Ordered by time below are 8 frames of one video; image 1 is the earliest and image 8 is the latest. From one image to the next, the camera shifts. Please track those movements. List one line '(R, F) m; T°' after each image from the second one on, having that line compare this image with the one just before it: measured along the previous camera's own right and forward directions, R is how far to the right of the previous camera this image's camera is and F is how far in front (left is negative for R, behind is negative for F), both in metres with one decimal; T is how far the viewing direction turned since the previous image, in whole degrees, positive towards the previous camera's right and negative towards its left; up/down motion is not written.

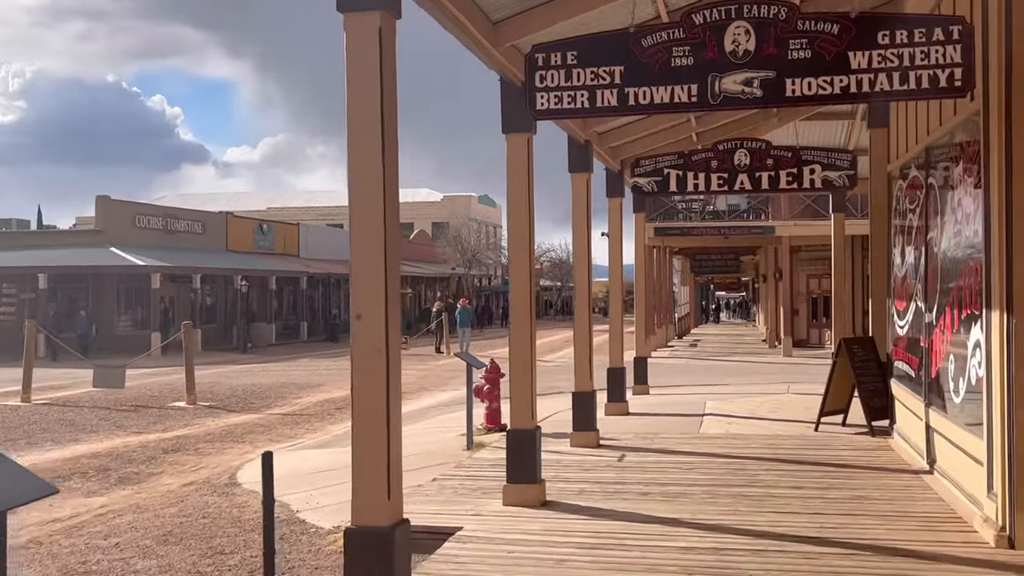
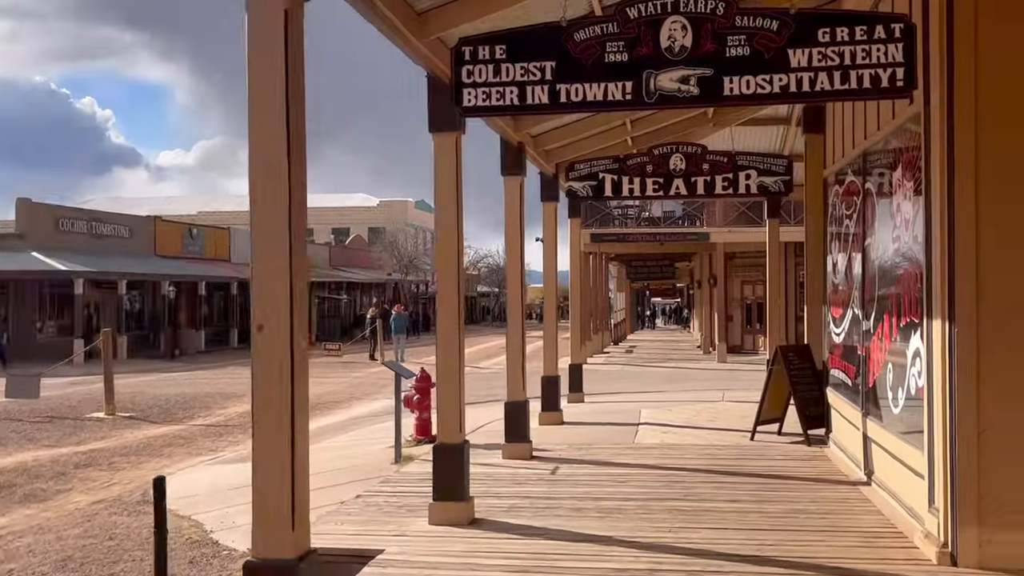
(+0.1, +0.3) m; +3°
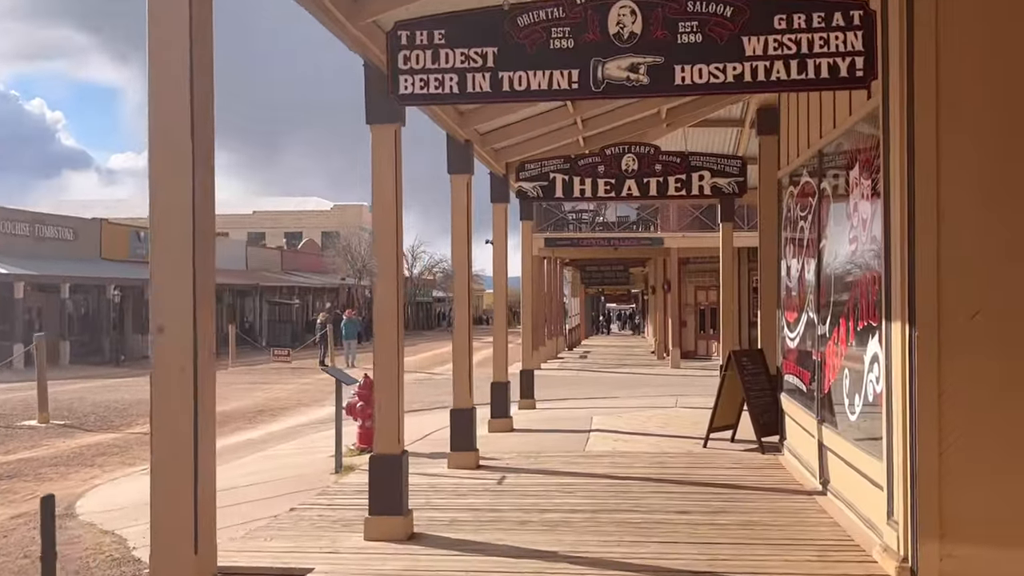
(+0.1, +0.3) m; +2°
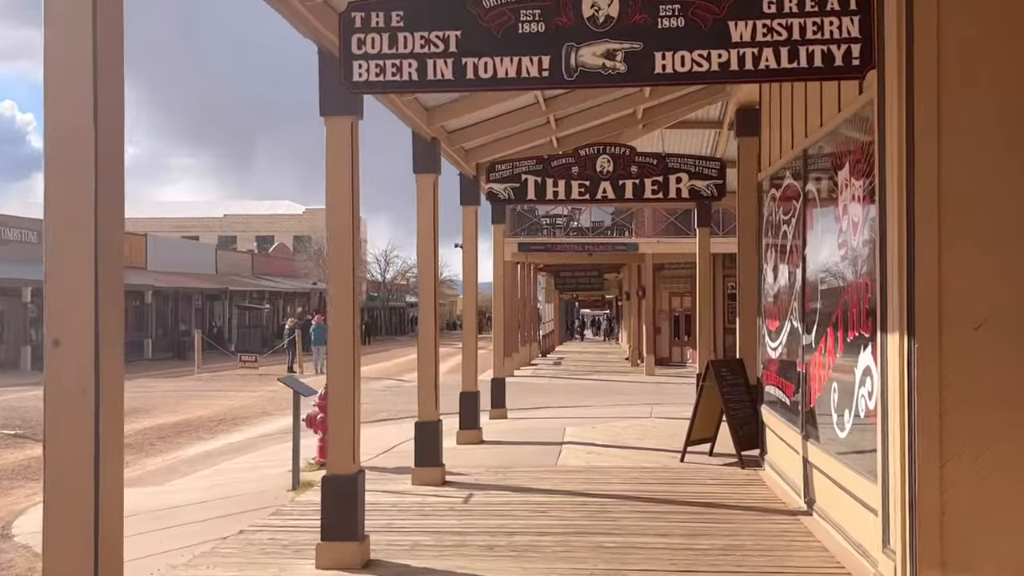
(0.0, +0.5) m; +1°
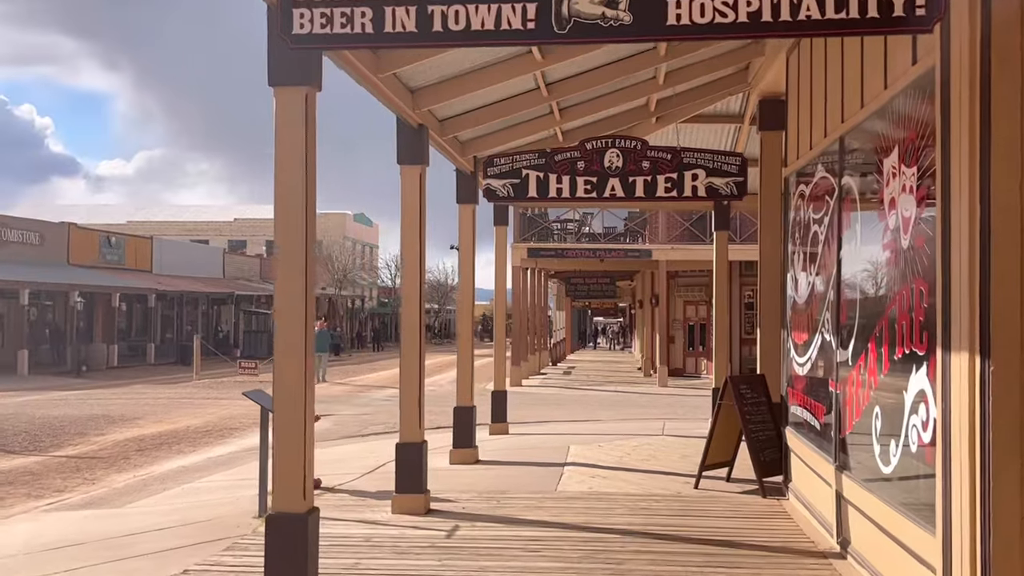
(+0.1, +1.0) m; -1°
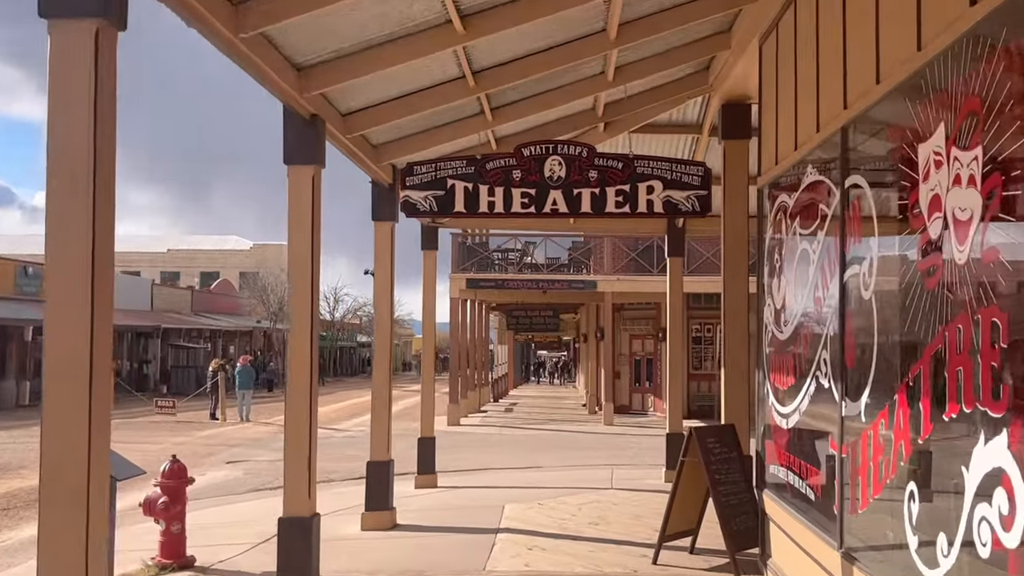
(+0.2, +1.6) m; +3°
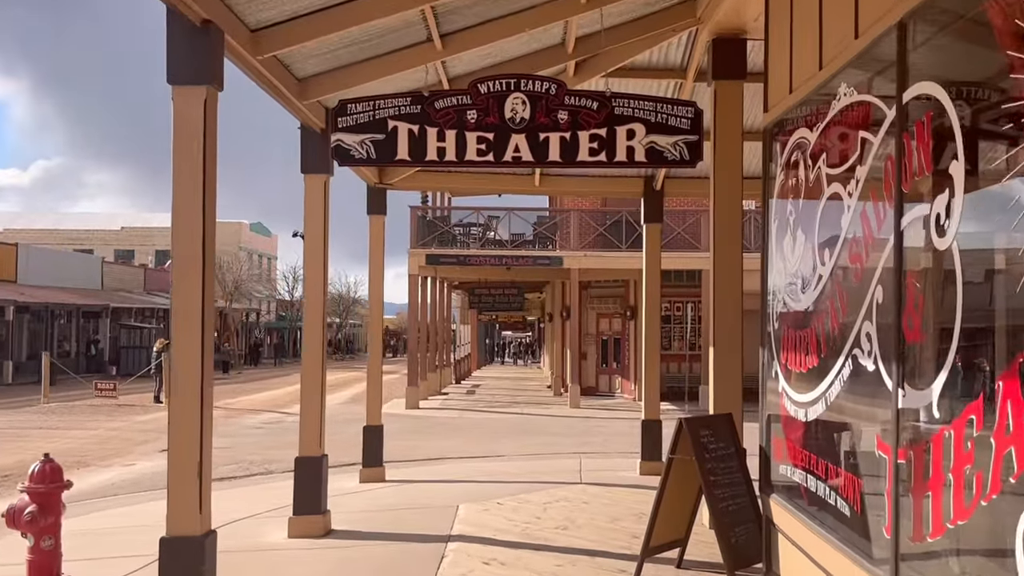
(+0.1, +1.3) m; +2°
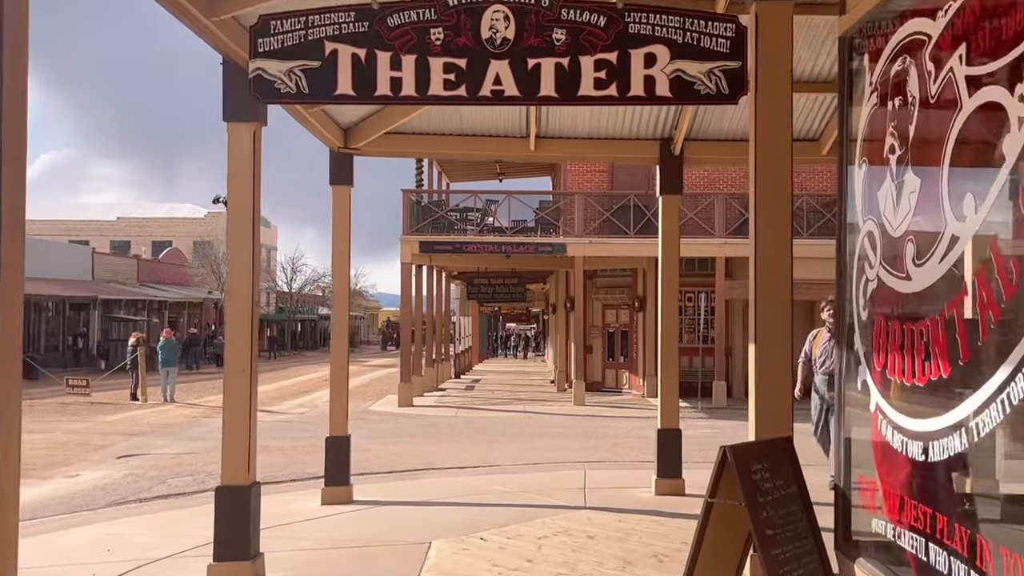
(+0.1, +1.7) m; 0°
